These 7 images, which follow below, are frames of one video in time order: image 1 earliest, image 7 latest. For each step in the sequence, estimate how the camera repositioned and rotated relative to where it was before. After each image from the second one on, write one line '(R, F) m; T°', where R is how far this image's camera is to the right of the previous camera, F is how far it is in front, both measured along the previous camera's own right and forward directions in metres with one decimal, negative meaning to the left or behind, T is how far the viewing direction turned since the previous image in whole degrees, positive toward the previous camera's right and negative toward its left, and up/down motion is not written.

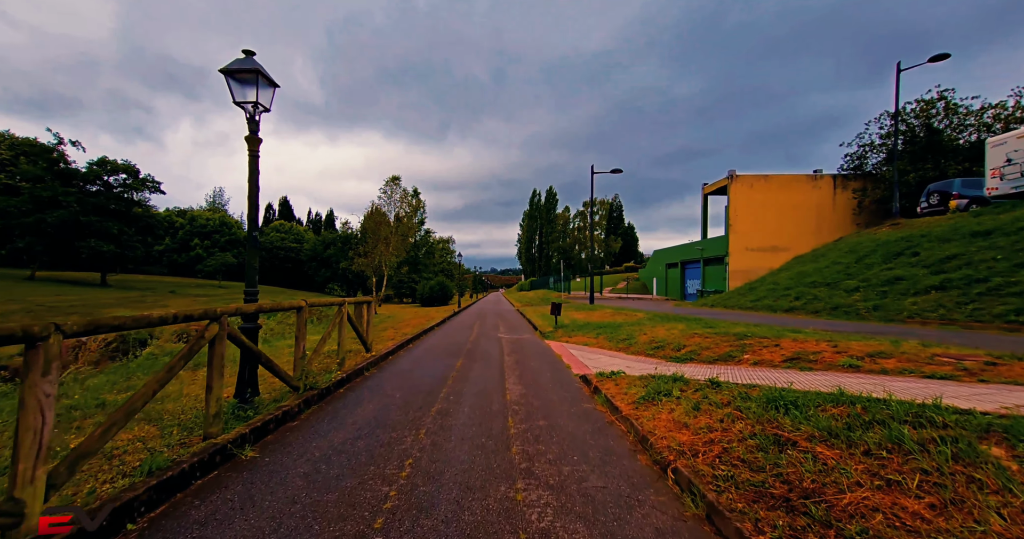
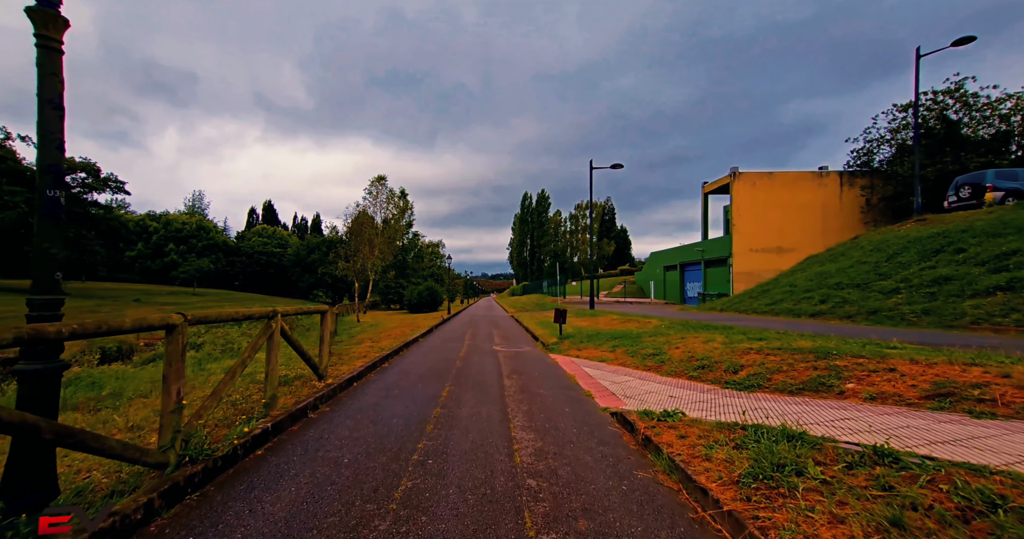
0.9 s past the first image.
(-0.2, +2.0) m; +1°
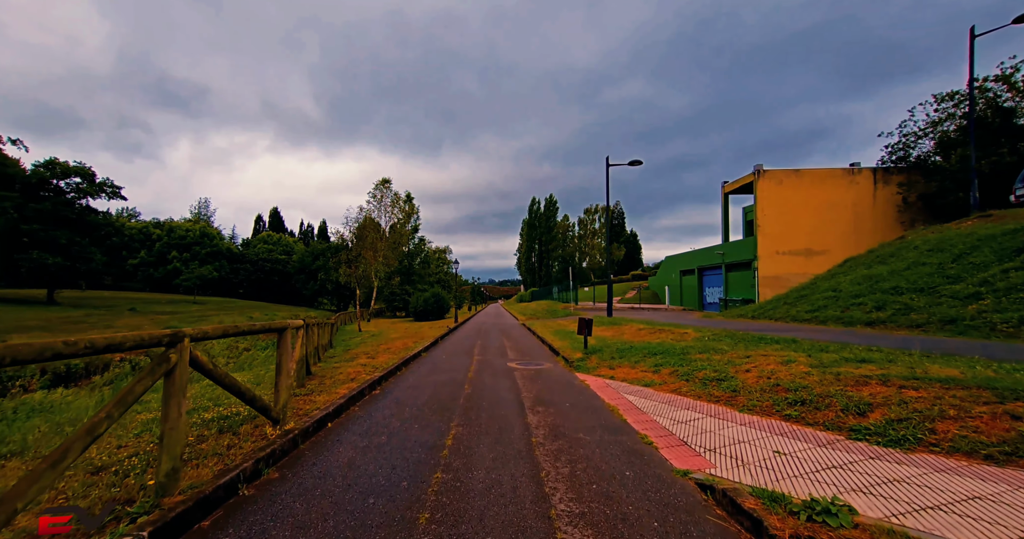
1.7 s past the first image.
(-0.2, +1.7) m; -1°
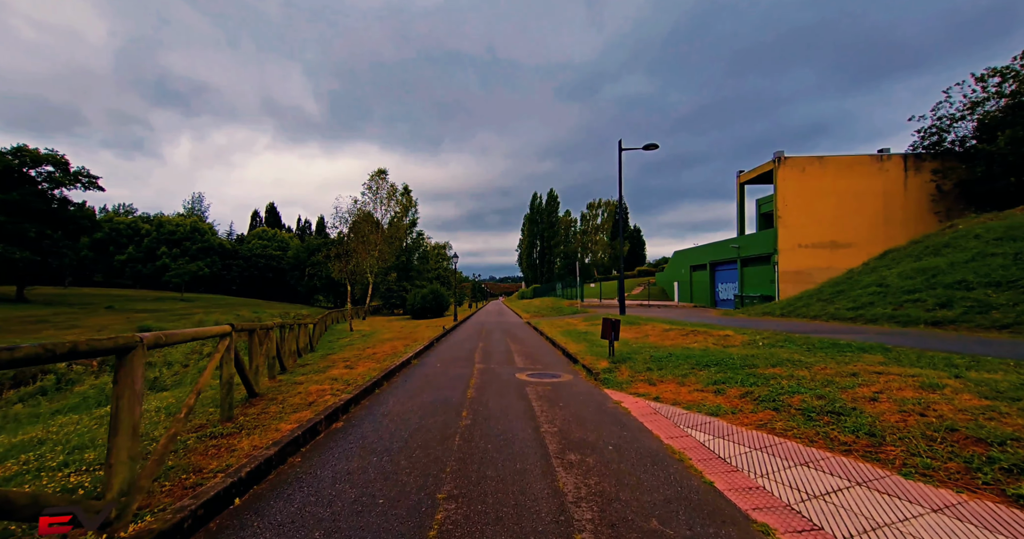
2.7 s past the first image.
(-0.2, +2.0) m; 0°
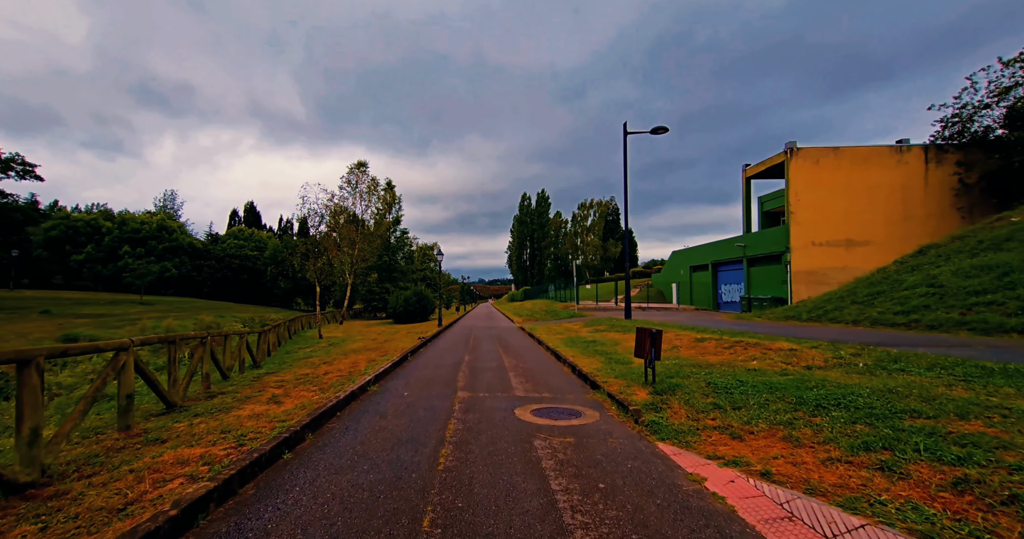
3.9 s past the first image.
(-0.1, +2.7) m; +1°
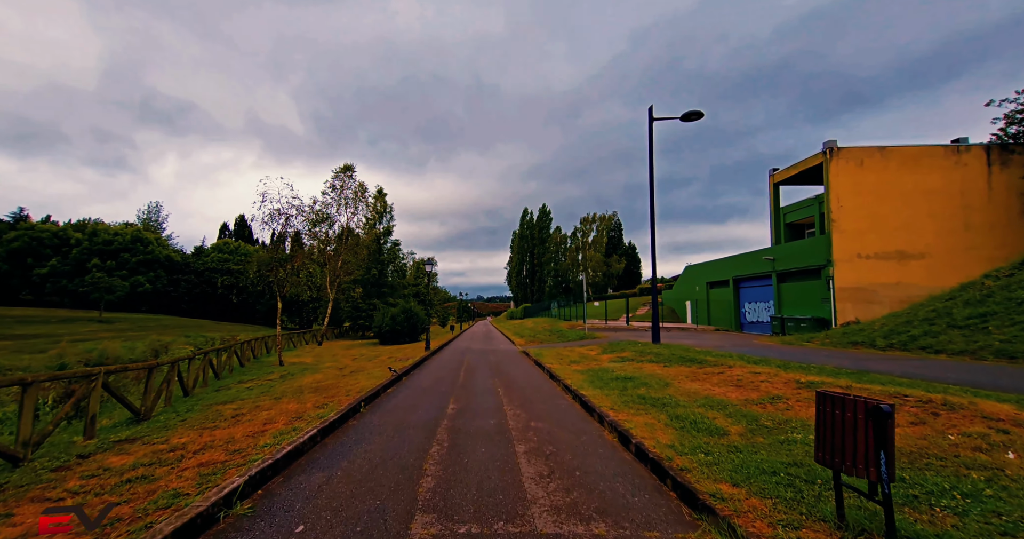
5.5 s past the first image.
(-0.1, +3.7) m; 0°
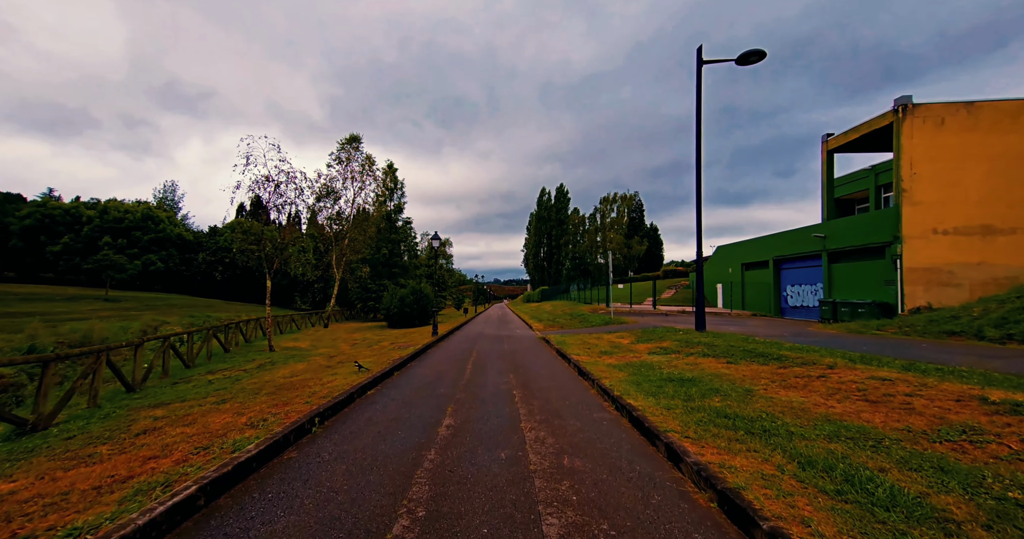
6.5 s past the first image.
(-0.1, +2.5) m; -2°
